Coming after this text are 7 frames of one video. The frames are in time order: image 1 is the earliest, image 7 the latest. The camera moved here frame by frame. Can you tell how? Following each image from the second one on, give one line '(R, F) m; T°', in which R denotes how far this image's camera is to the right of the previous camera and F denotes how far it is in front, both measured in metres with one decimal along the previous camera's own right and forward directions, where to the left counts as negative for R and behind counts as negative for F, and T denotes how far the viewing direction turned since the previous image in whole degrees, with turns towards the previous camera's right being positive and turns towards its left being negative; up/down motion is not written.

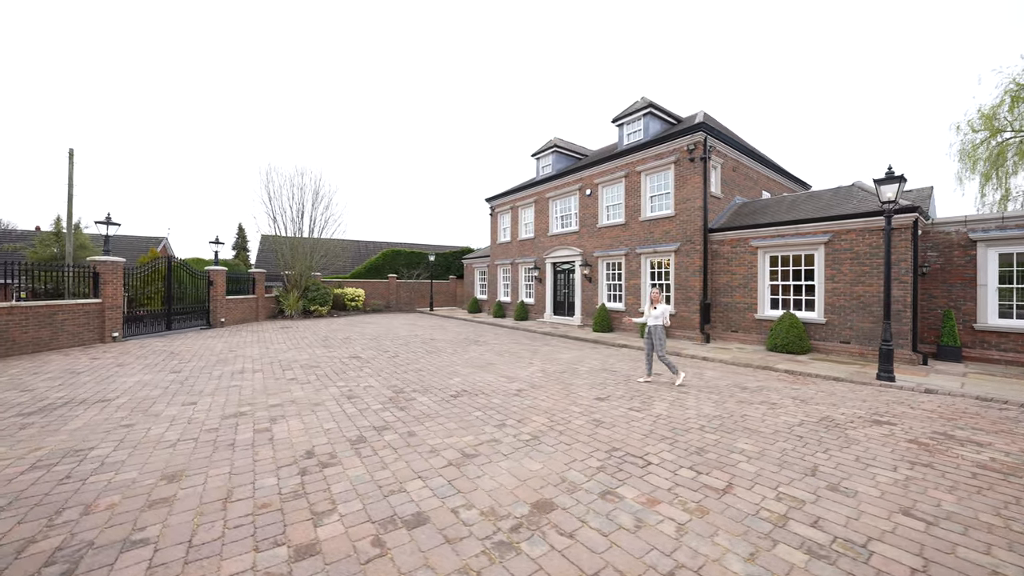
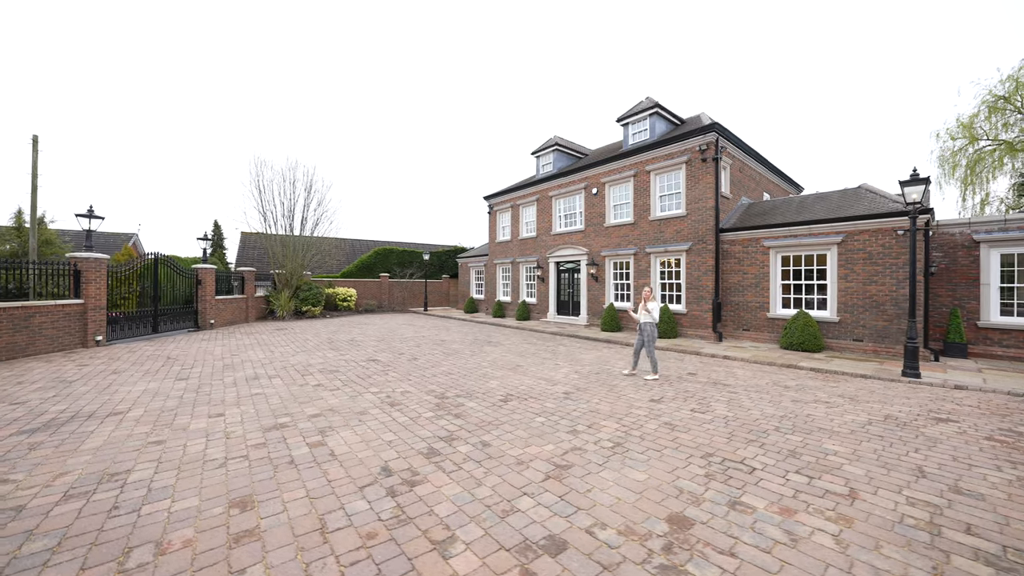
(-1.2, +0.3) m; +4°
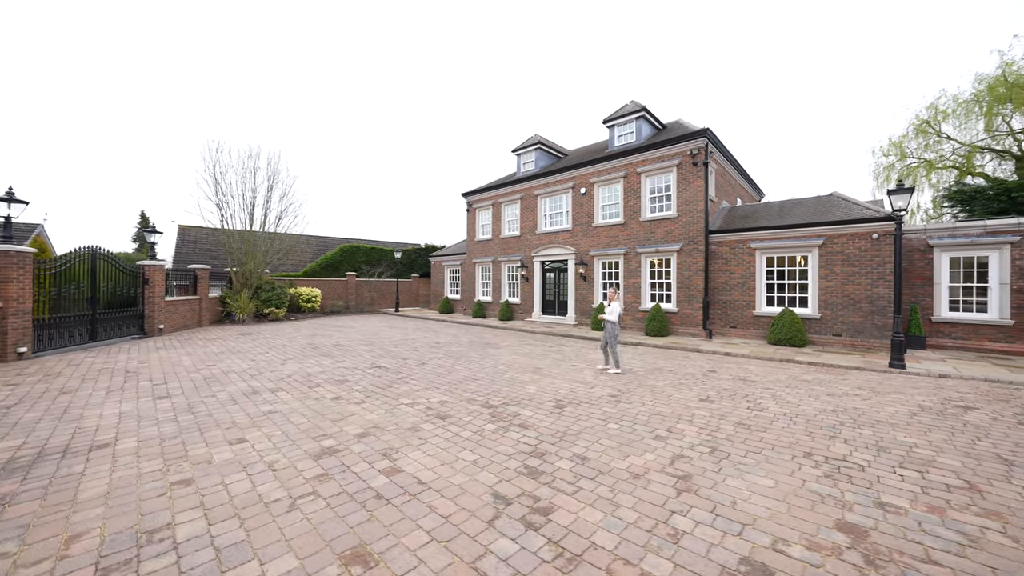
(-1.6, +0.5) m; +8°
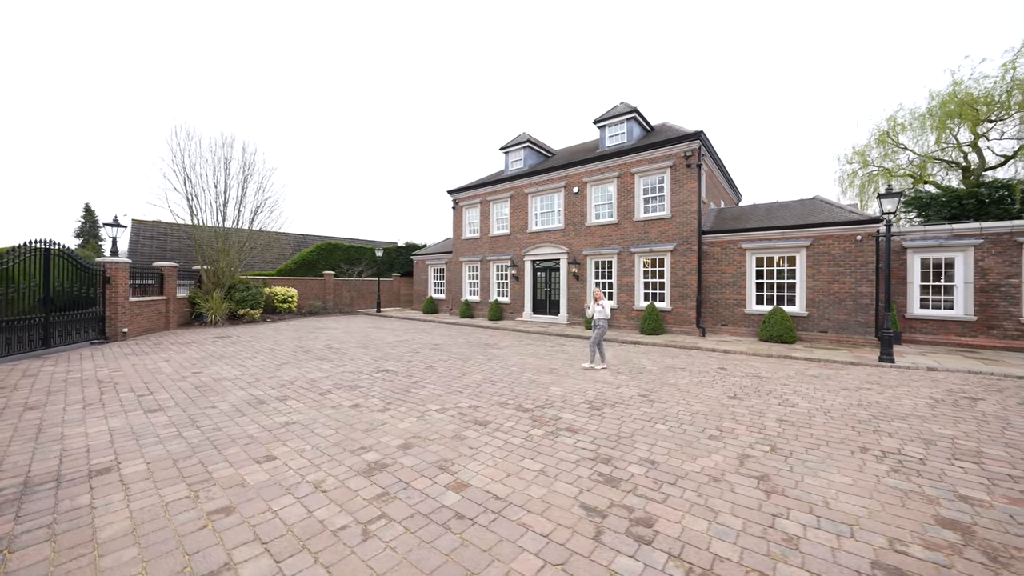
(-1.0, +0.3) m; +5°
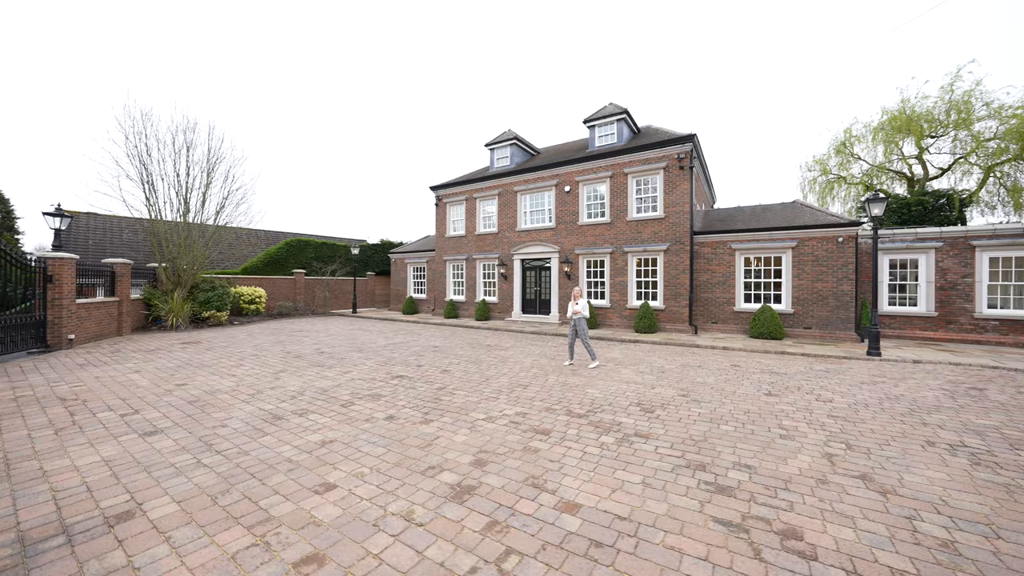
(-1.3, +0.4) m; +6°
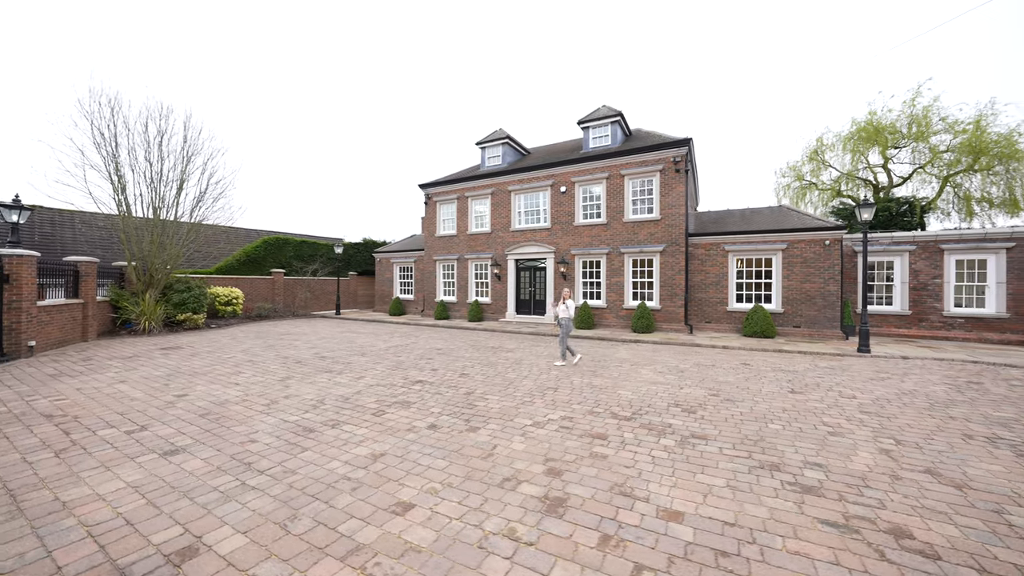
(-1.0, +0.2) m; +5°
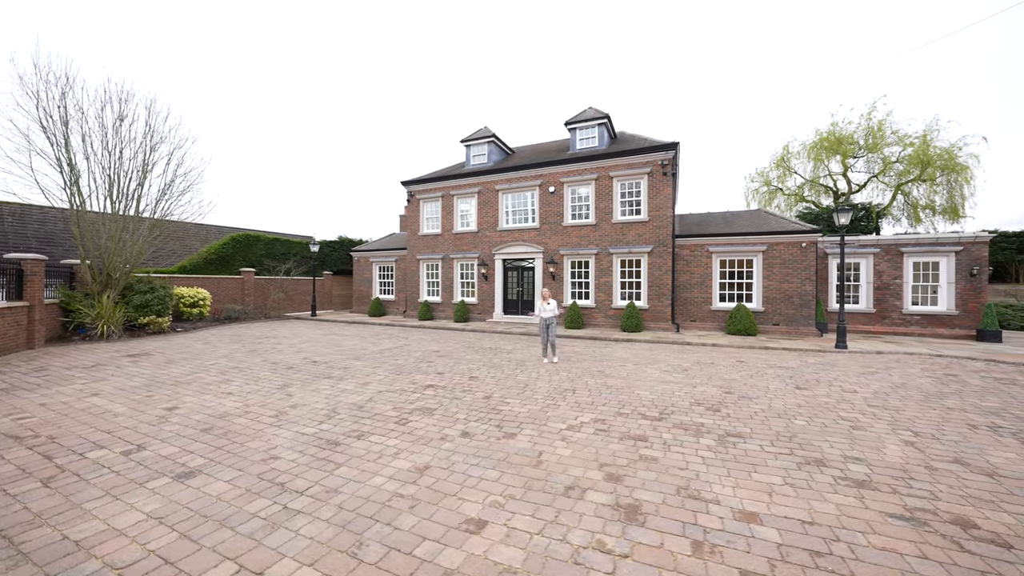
(-0.8, +0.2) m; +5°
